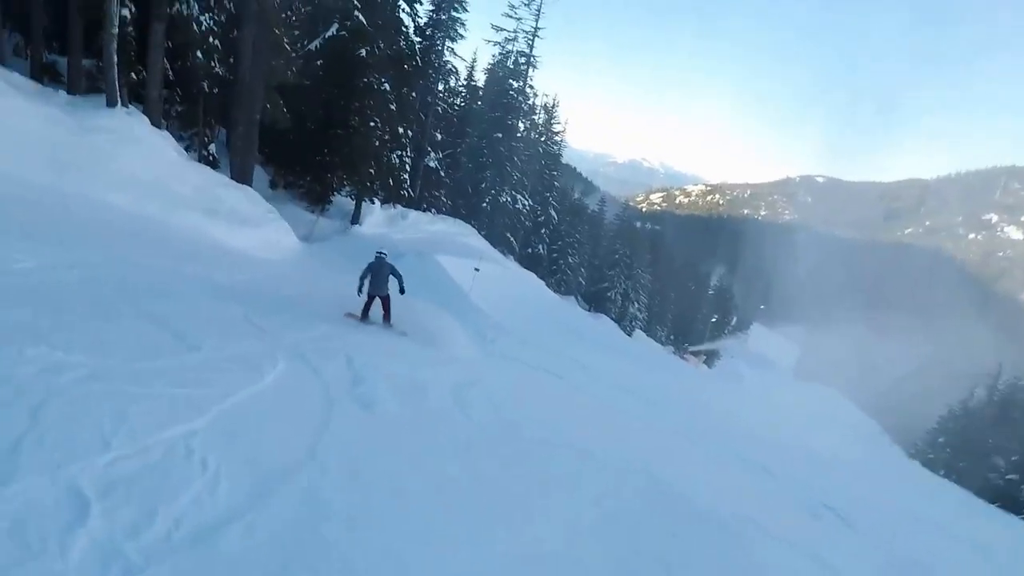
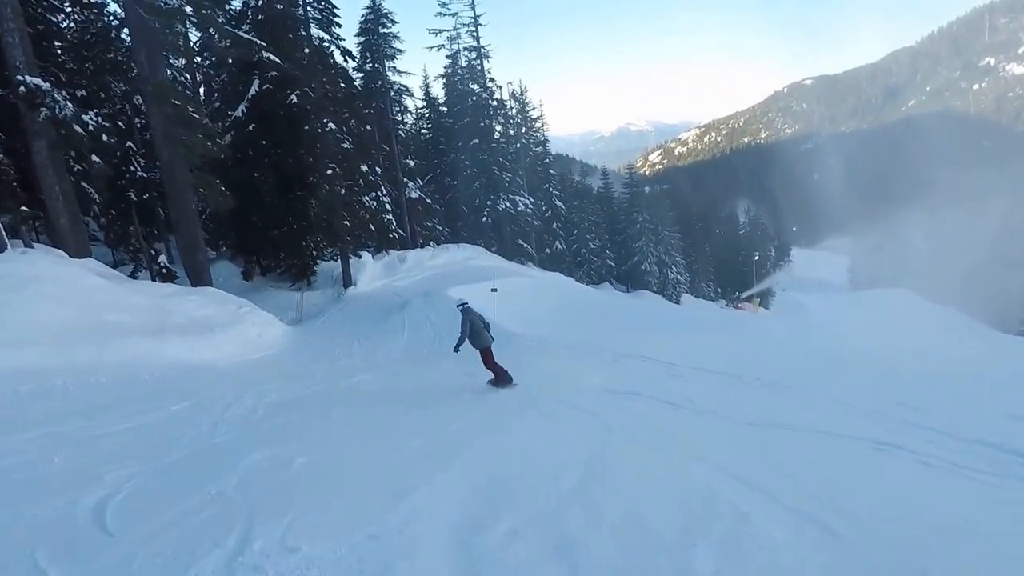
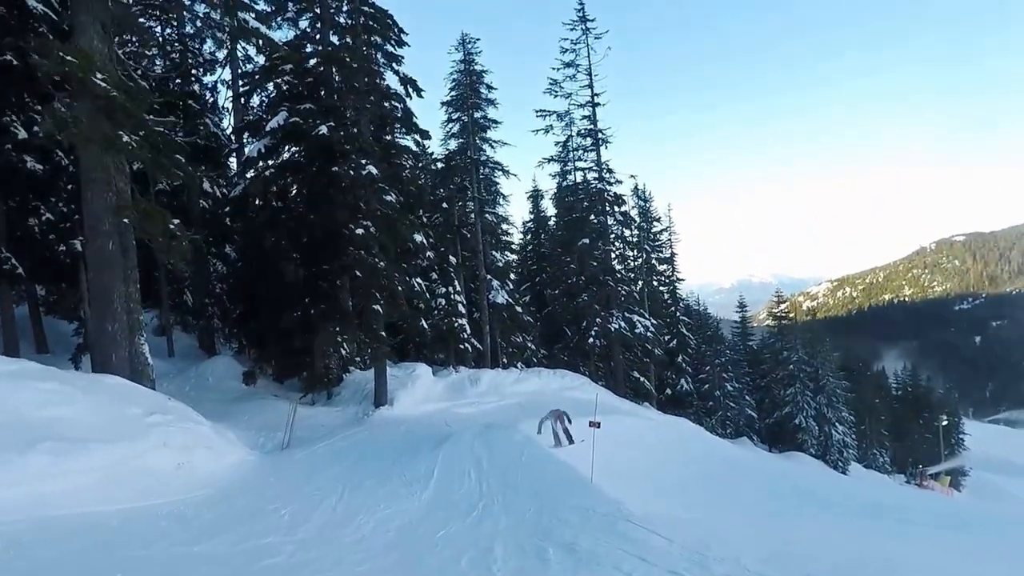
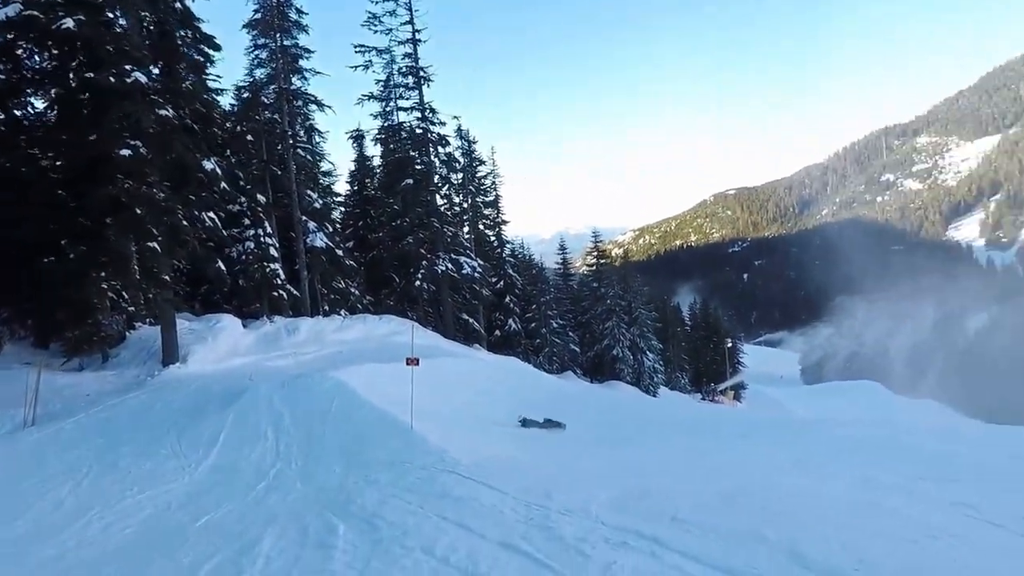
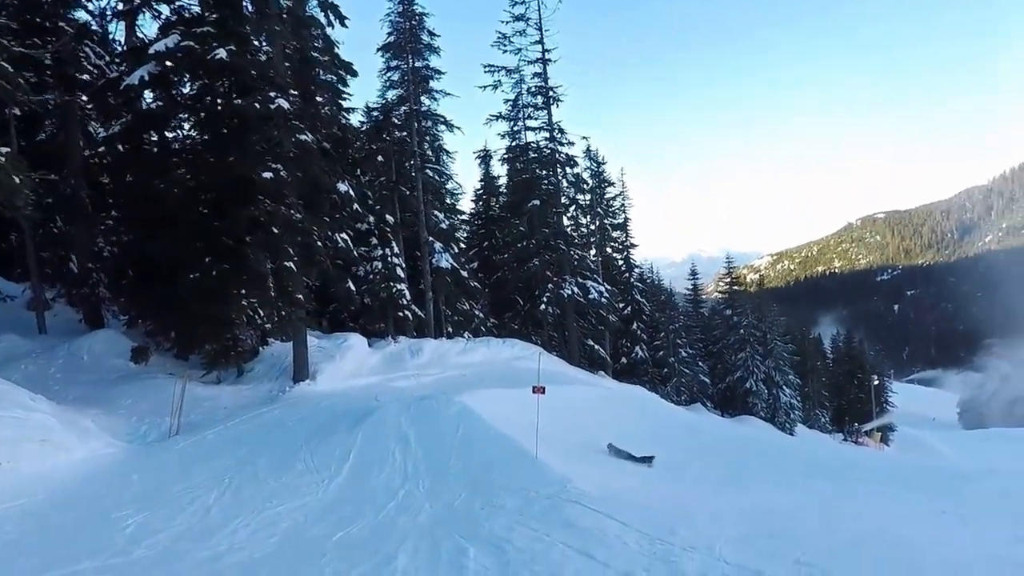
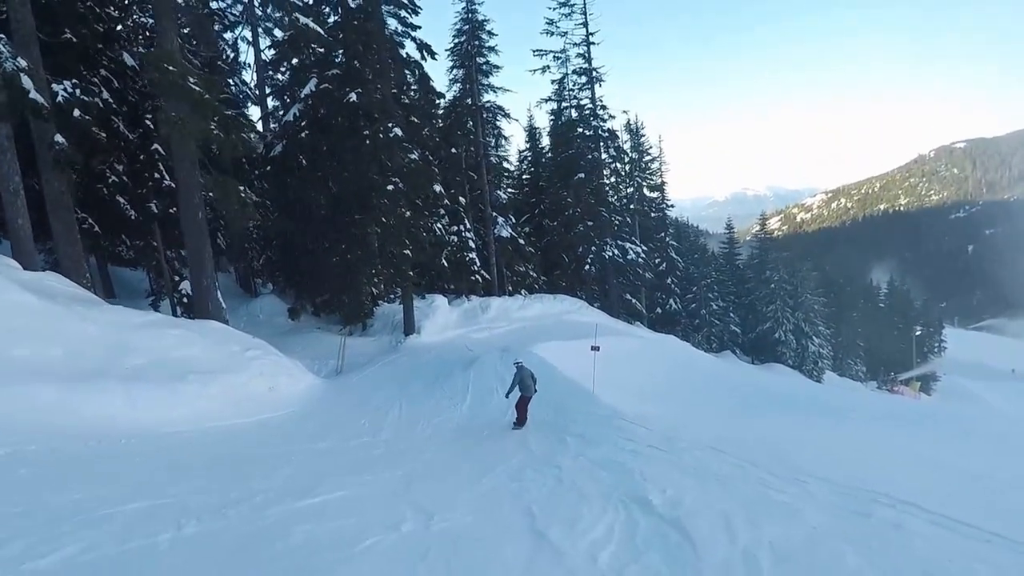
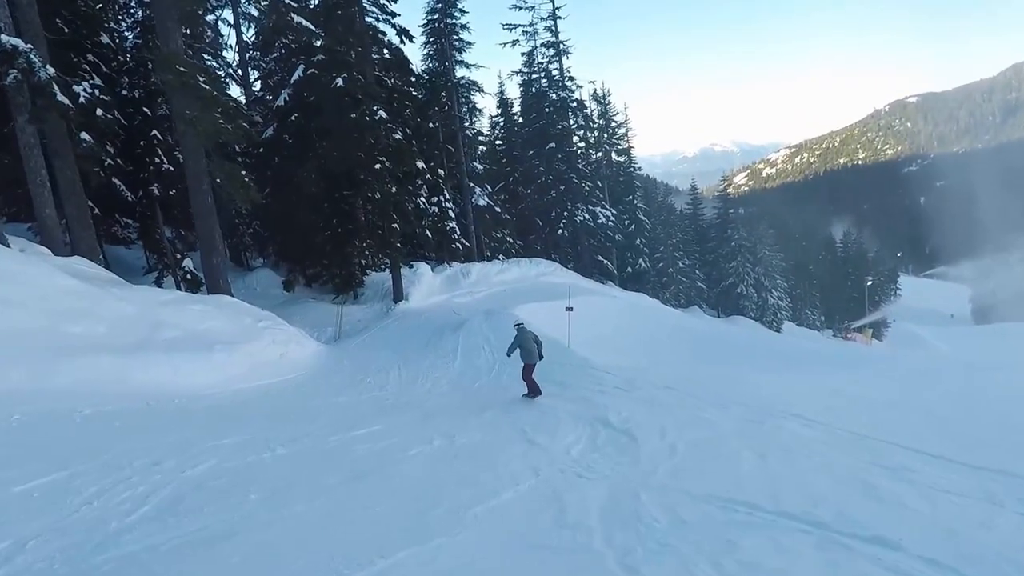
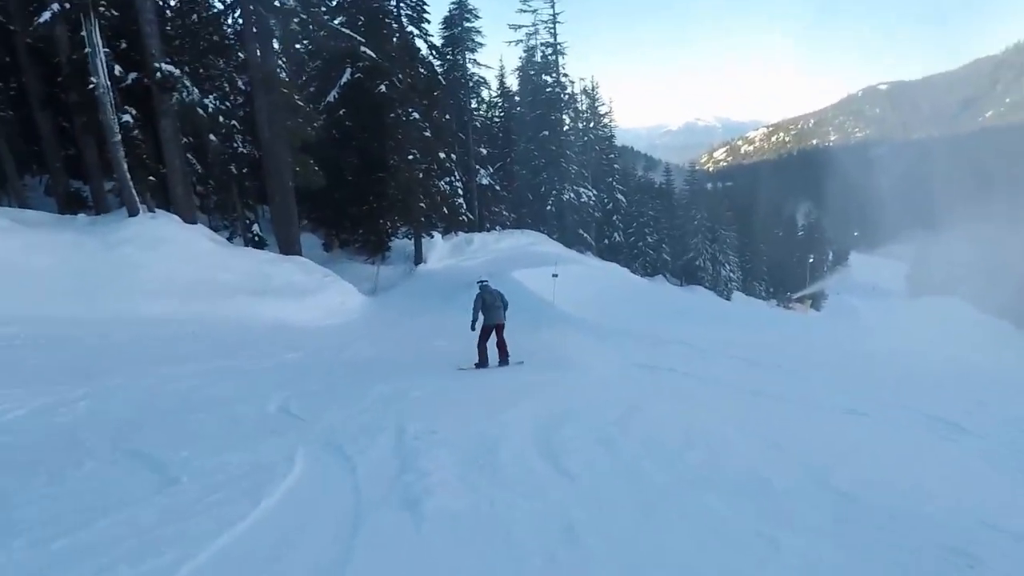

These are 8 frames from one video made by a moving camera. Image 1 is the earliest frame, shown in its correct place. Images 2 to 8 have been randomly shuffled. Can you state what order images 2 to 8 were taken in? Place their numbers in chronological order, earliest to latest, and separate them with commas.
8, 2, 7, 6, 3, 5, 4
